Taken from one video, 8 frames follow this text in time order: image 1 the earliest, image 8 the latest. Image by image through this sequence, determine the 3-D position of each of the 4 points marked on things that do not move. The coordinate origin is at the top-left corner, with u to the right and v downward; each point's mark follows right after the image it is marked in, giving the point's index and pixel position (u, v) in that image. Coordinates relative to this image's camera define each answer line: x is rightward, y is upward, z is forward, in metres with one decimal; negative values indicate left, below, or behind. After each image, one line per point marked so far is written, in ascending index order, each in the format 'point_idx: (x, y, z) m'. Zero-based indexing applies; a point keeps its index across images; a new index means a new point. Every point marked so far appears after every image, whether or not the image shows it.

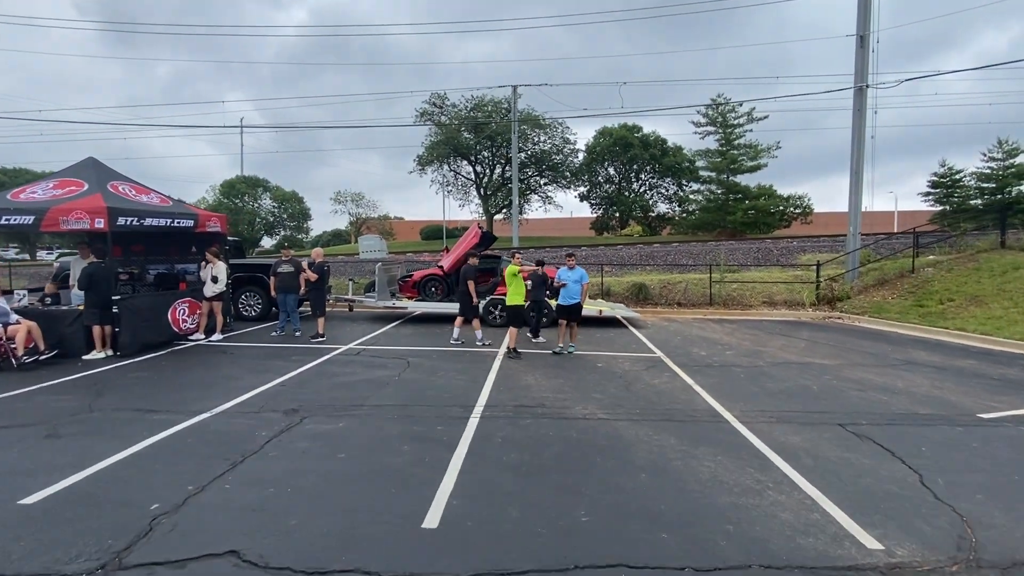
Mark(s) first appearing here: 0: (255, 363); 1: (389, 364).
0: (-4.1, -1.2, +8.5) m
1: (-1.9, -1.2, +8.3) m
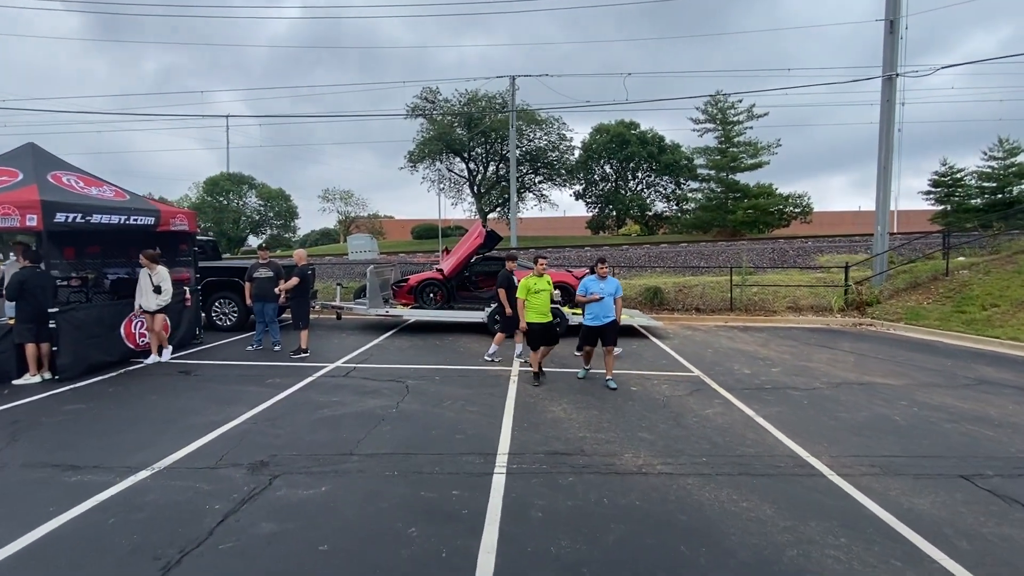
0: (-3.8, -1.3, +7.1) m
1: (-1.7, -1.3, +6.9) m
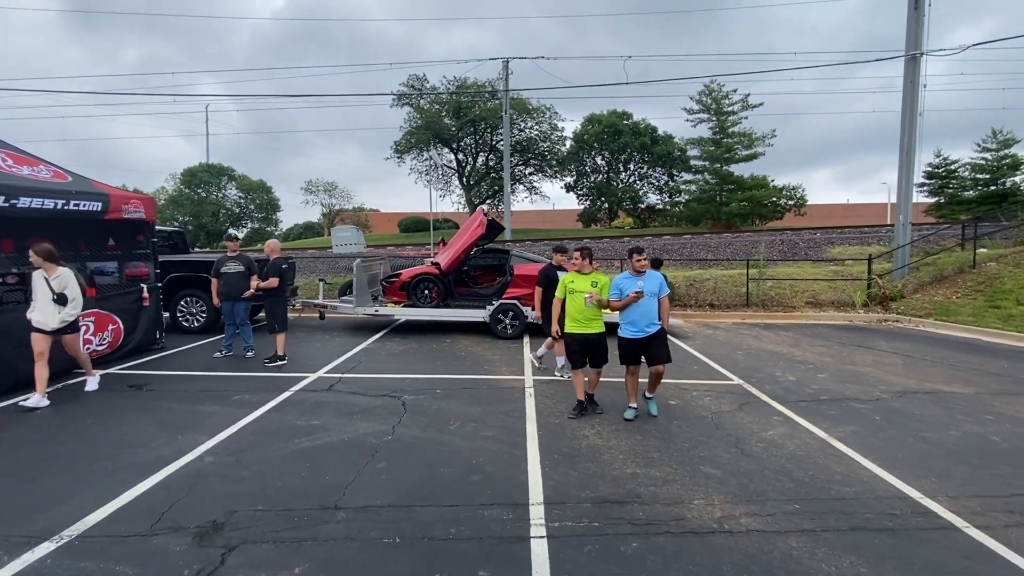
0: (-3.6, -1.3, +5.8) m
1: (-1.5, -1.3, +5.7) m
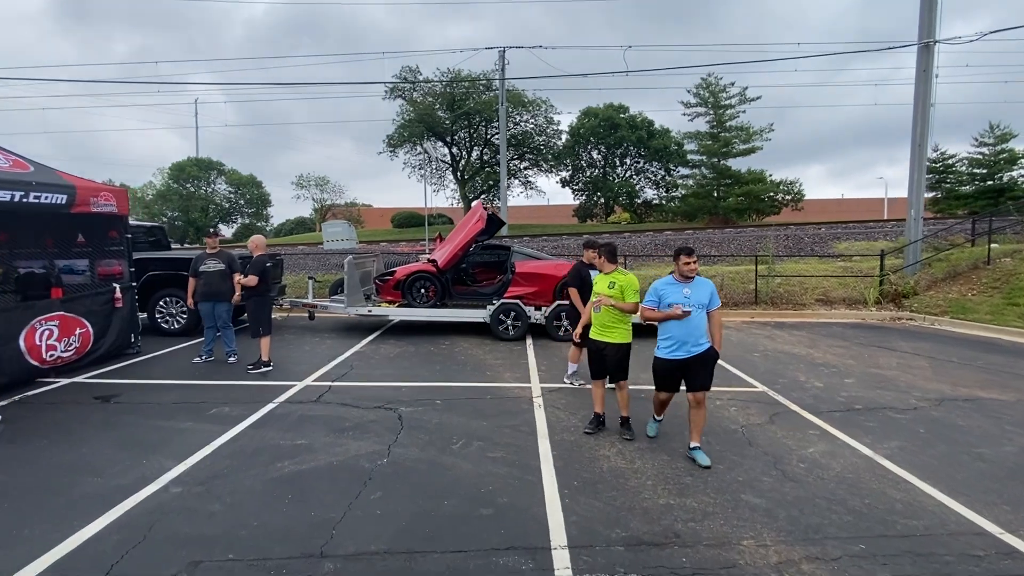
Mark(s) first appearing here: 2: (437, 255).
0: (-3.6, -1.3, +5.2) m
1: (-1.4, -1.3, +5.2) m
2: (-1.4, +0.6, +9.6) m
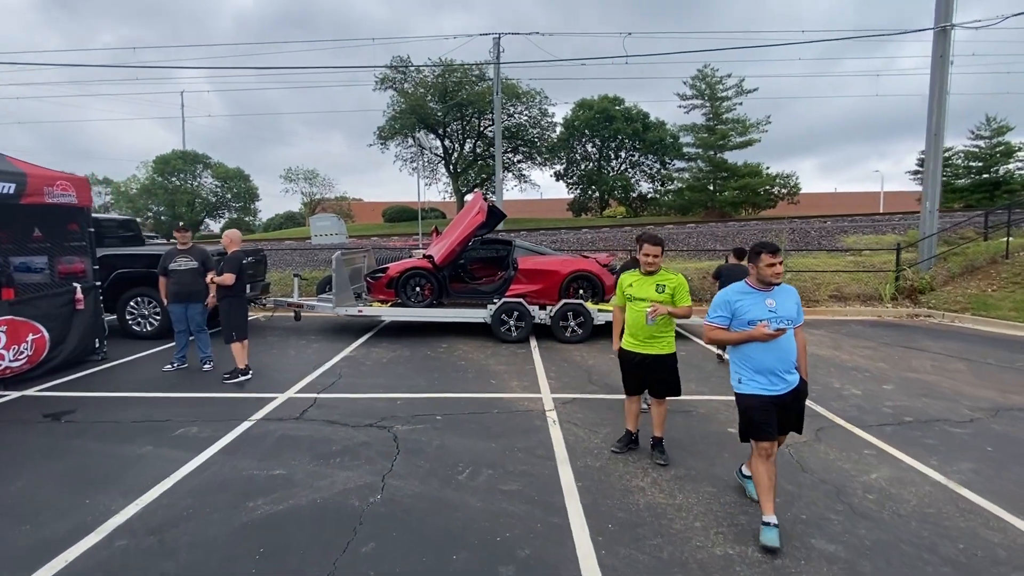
0: (-3.4, -1.3, +4.5) m
1: (-1.3, -1.3, +4.4) m
2: (-1.3, +0.6, +8.9) m
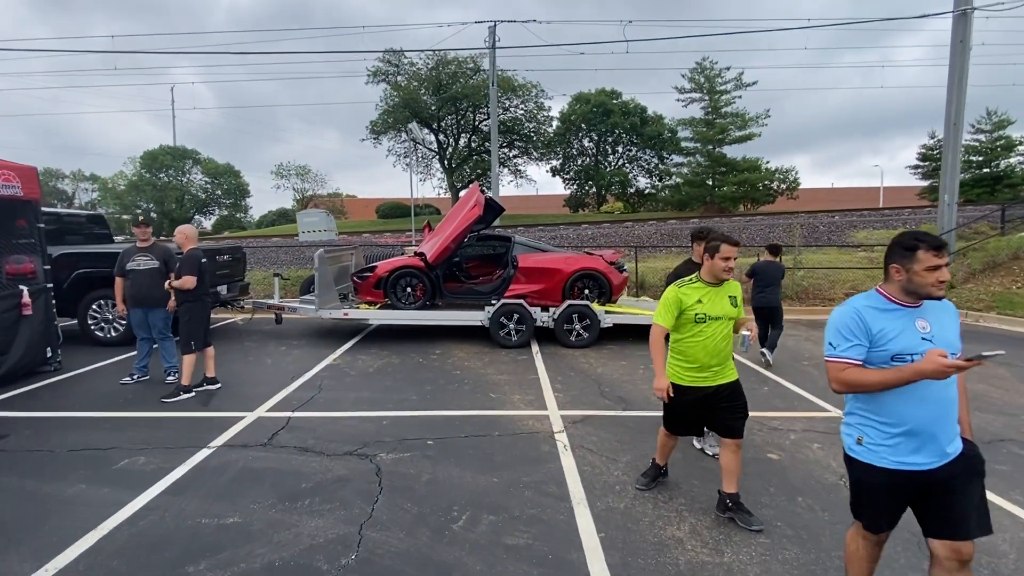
0: (-3.4, -1.4, +3.7) m
1: (-1.2, -1.4, +3.7) m
2: (-1.4, +0.6, +8.1) m
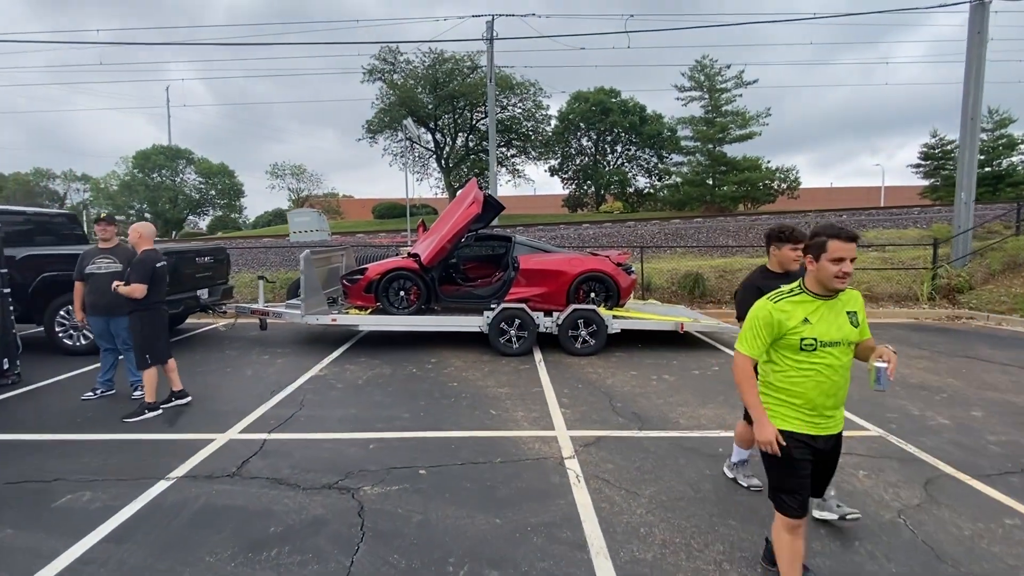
0: (-3.4, -1.4, +3.1) m
1: (-1.2, -1.4, +3.2) m
2: (-1.3, +0.6, +7.6) m
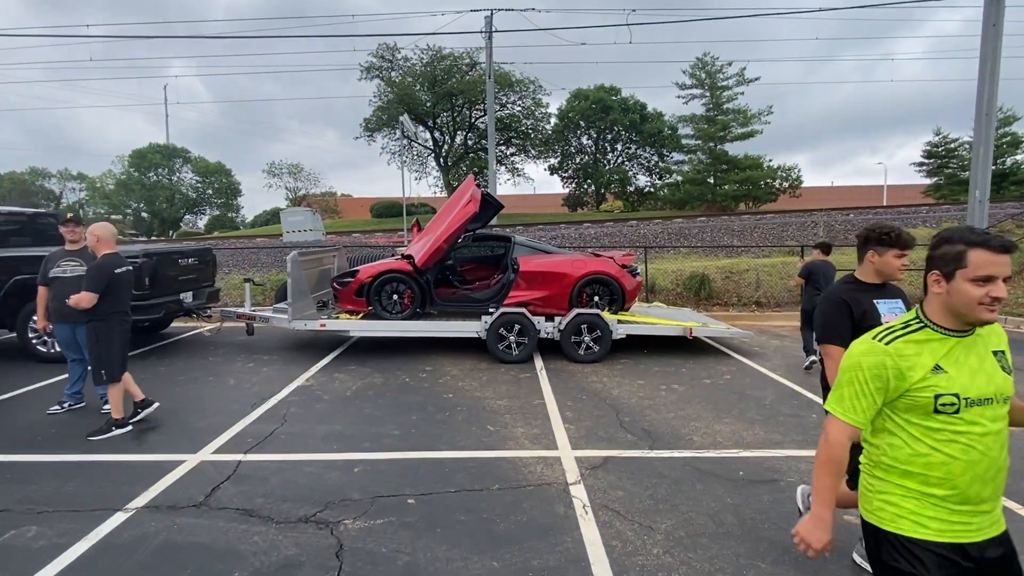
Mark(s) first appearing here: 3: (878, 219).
0: (-3.4, -1.5, +2.8) m
1: (-1.2, -1.5, +2.8) m
2: (-1.4, +0.5, +7.2) m
3: (+11.6, +2.2, +16.7) m
